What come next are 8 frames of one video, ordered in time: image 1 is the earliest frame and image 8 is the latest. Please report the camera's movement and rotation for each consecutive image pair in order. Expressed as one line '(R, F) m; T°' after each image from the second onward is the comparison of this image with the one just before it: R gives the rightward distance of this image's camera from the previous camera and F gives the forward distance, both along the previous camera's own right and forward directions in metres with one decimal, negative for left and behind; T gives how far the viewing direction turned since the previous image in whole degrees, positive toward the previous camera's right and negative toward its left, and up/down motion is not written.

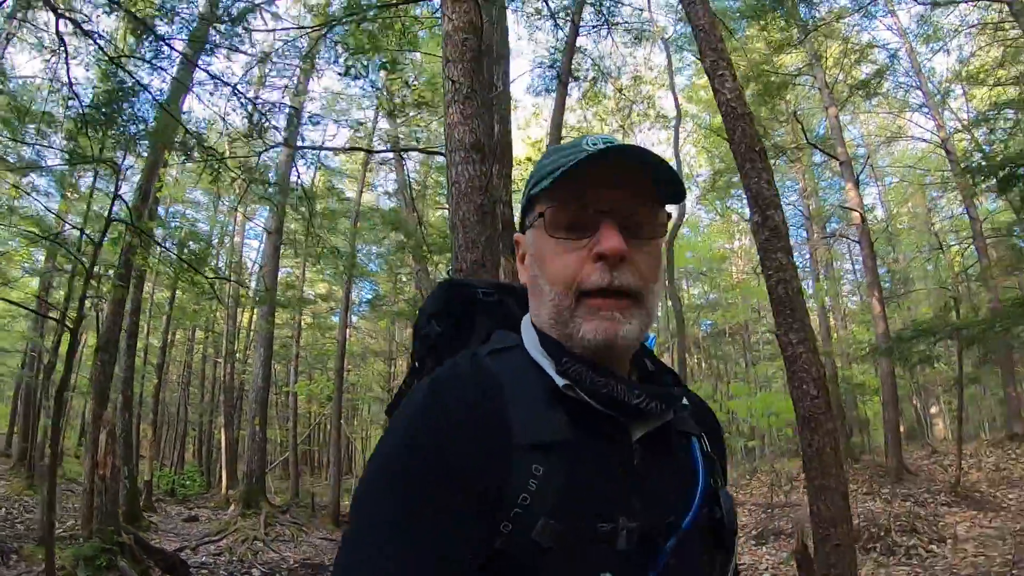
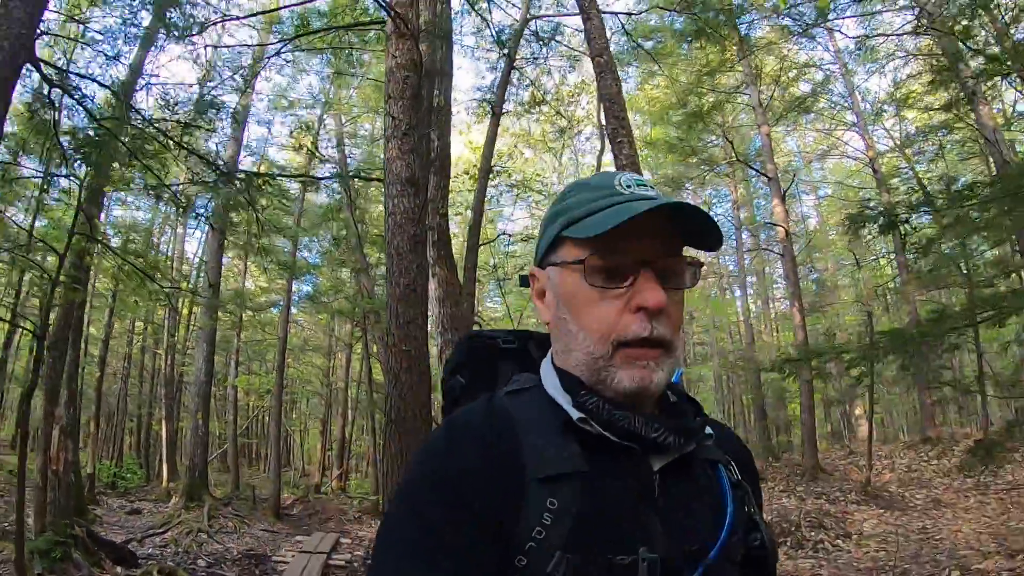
(0.0, -0.3) m; +4°
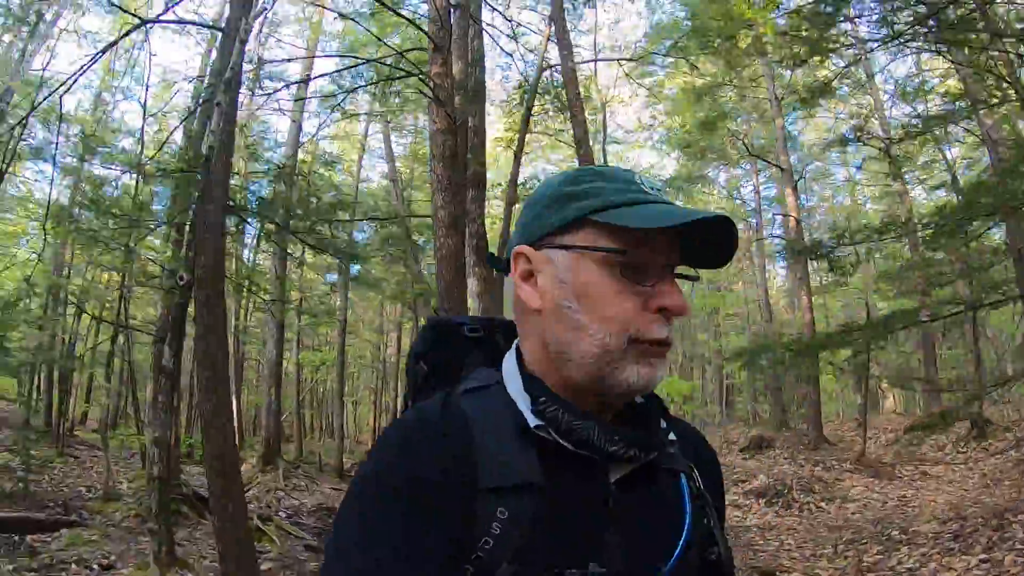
(+0.2, -1.0) m; -4°
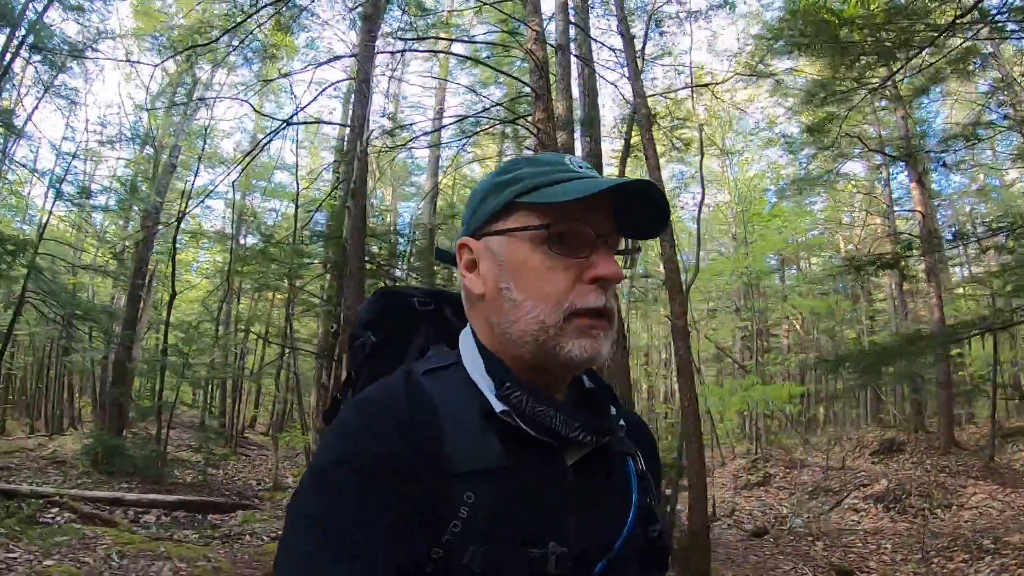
(+0.5, -0.7) m; -11°
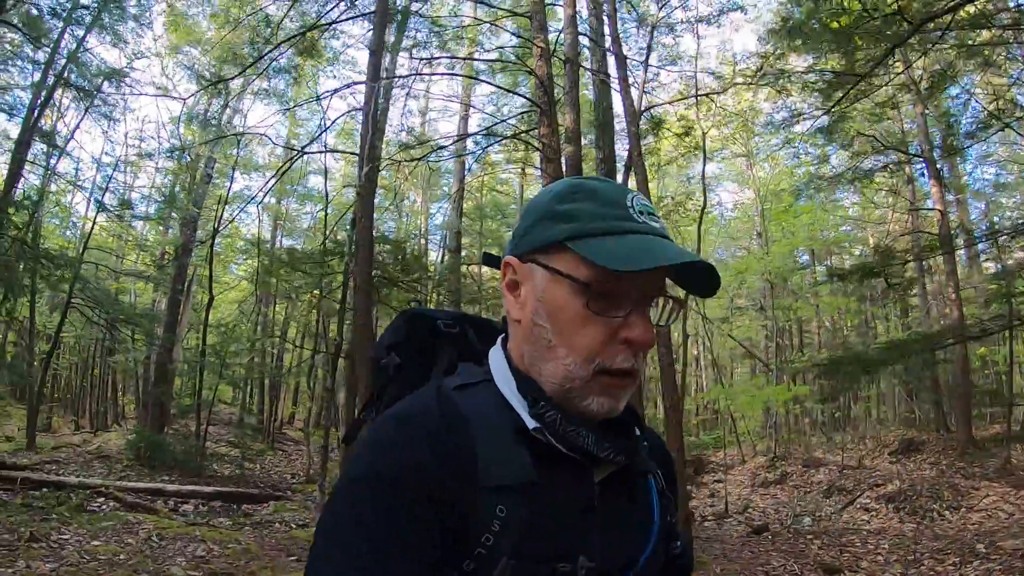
(+0.2, -0.3) m; -3°
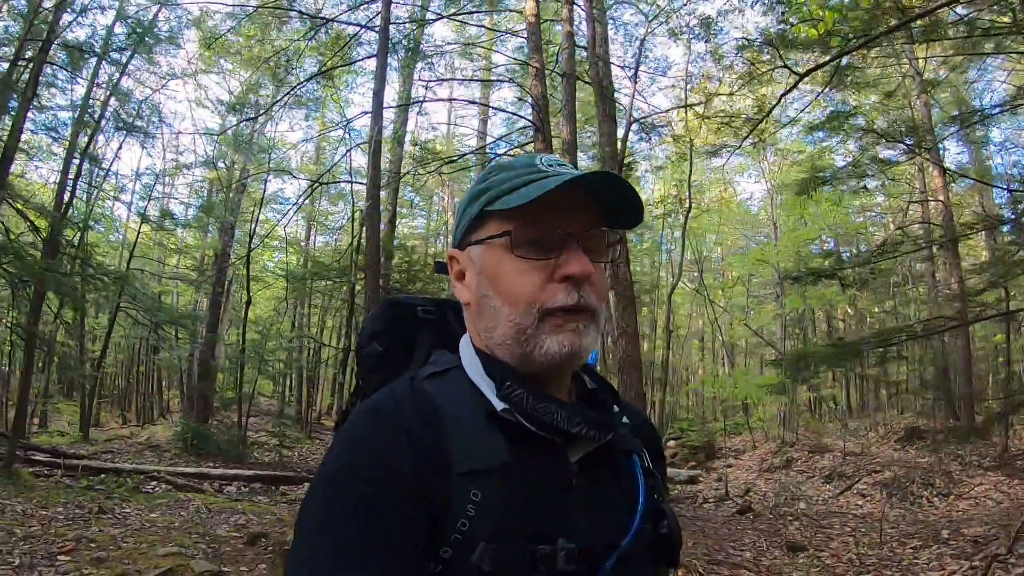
(+0.3, -0.5) m; -3°
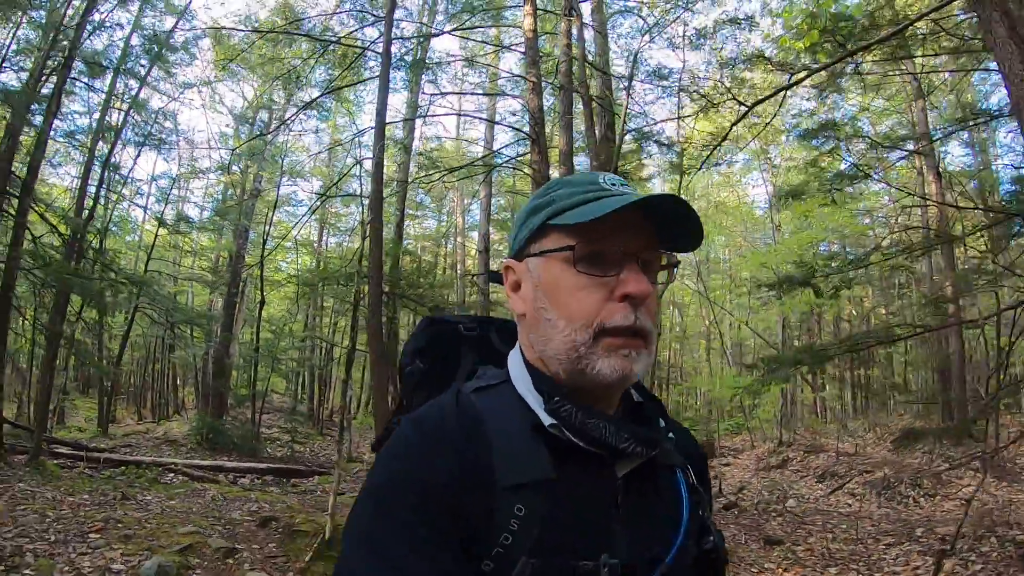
(+0.1, -0.3) m; -1°
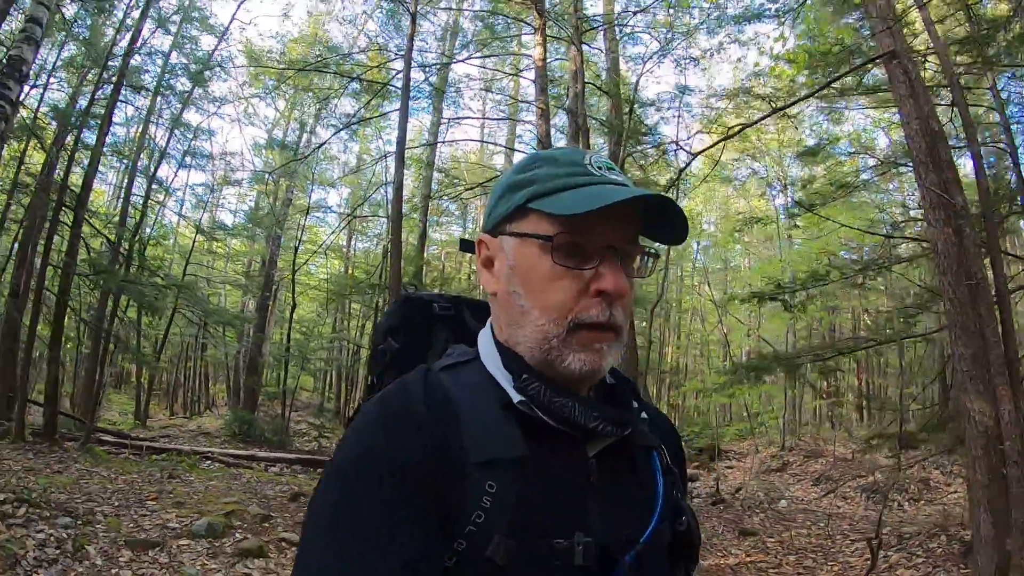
(+0.2, -0.6) m; -2°
